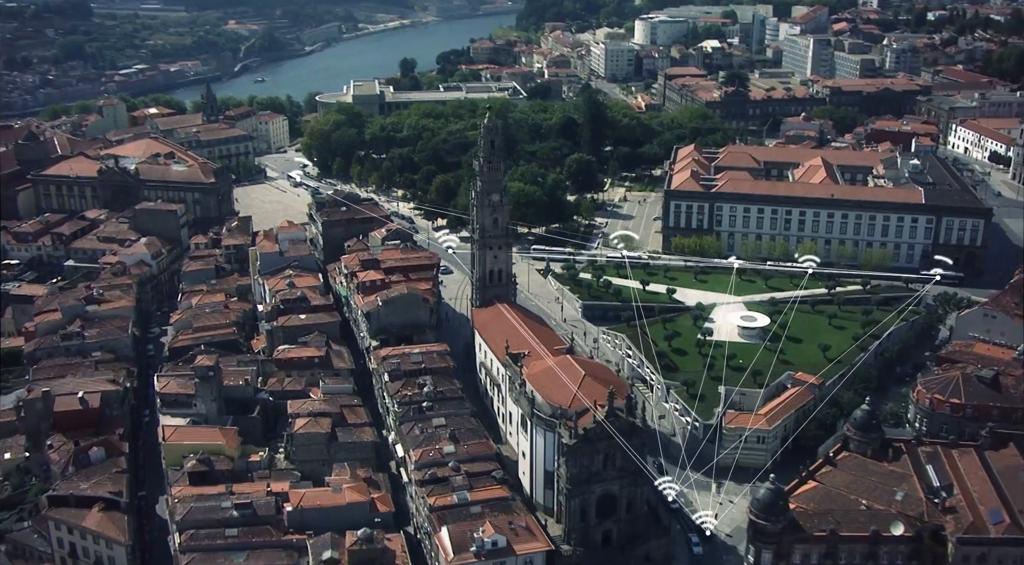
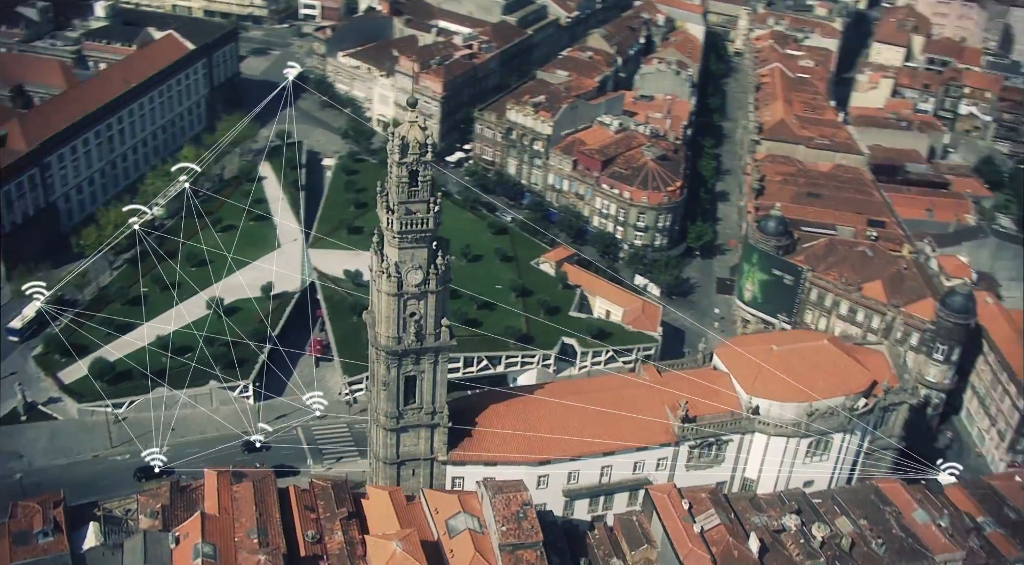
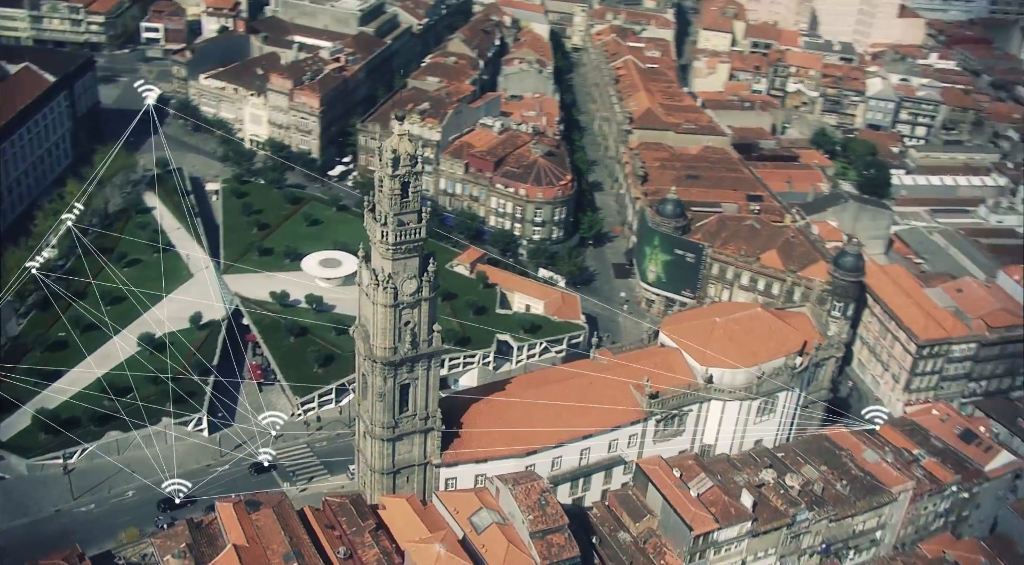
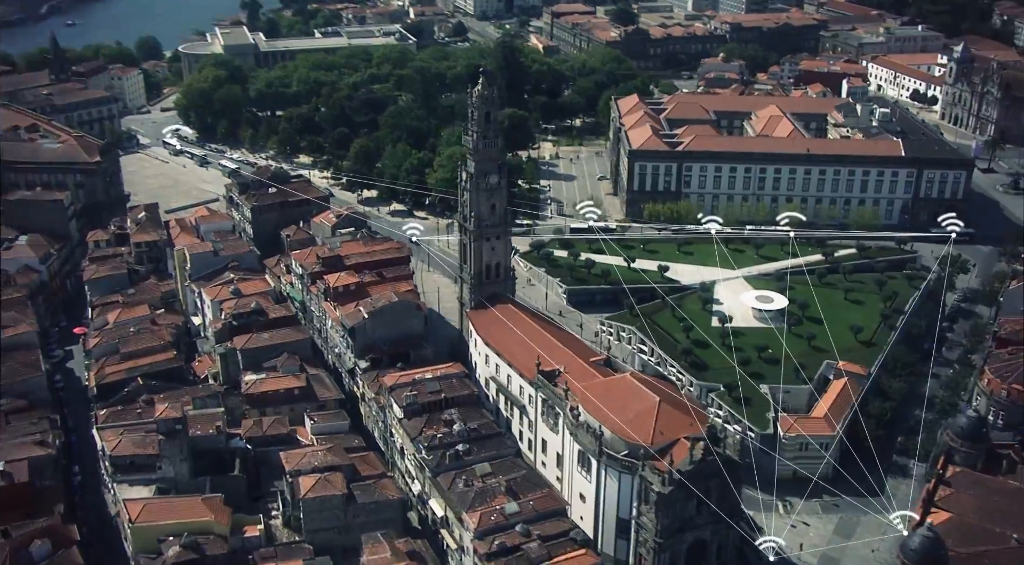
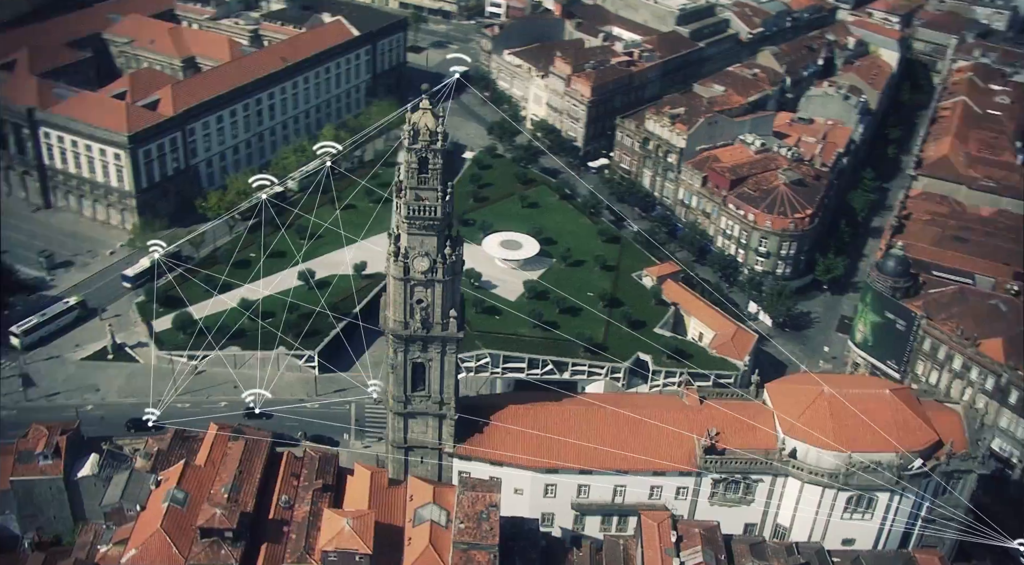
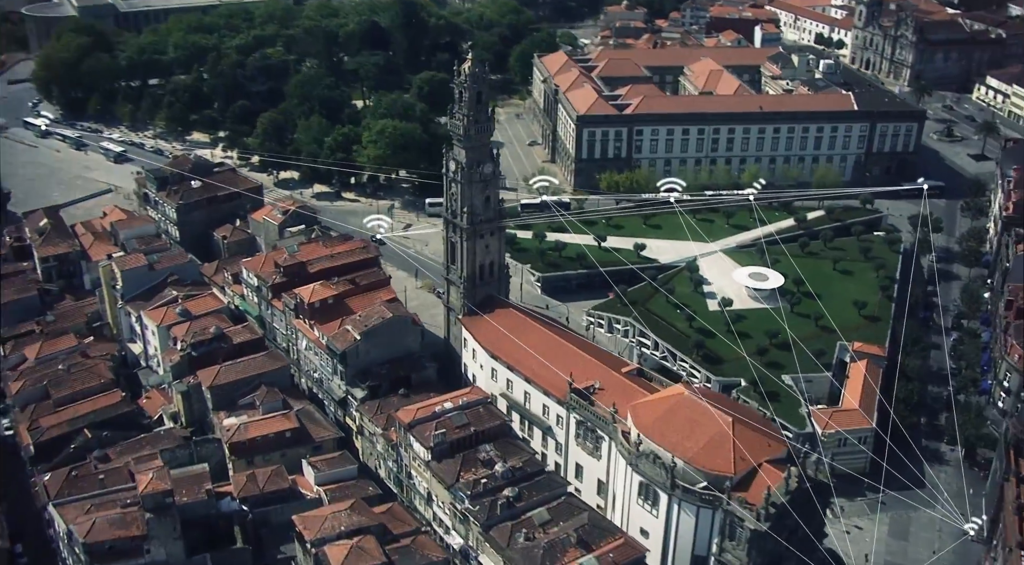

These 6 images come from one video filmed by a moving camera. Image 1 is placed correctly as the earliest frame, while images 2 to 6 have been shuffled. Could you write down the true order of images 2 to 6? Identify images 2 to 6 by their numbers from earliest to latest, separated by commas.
4, 6, 5, 2, 3
